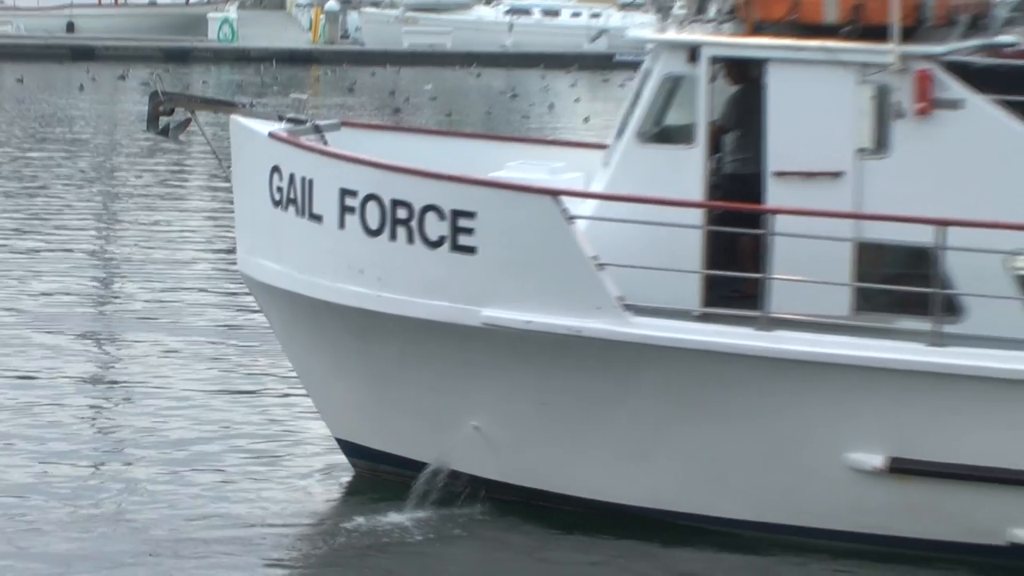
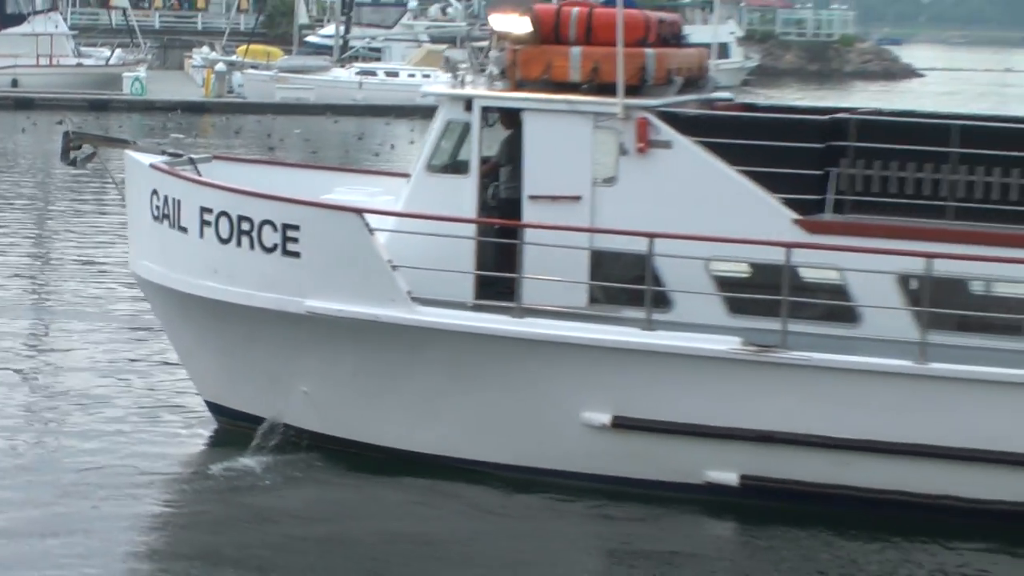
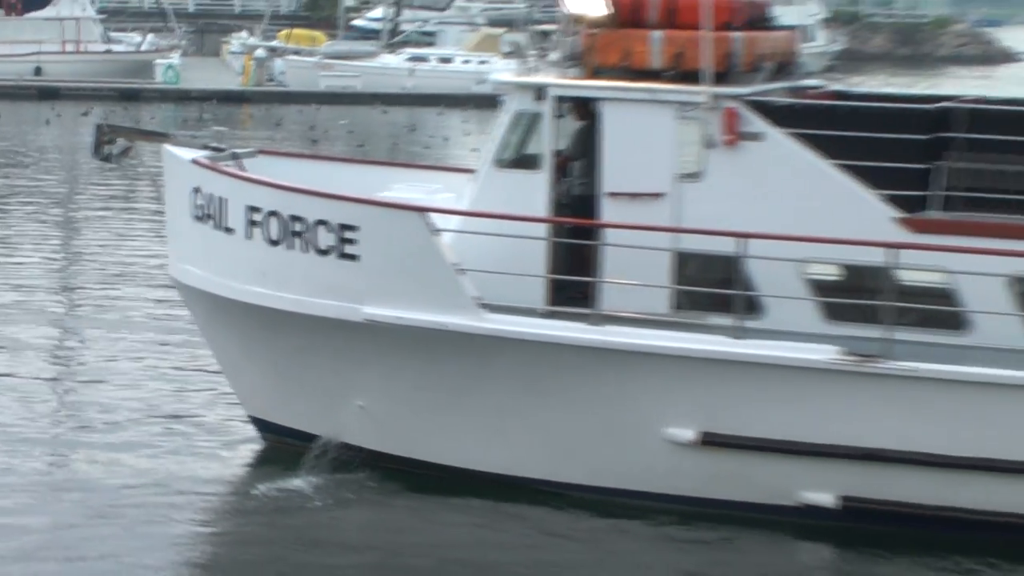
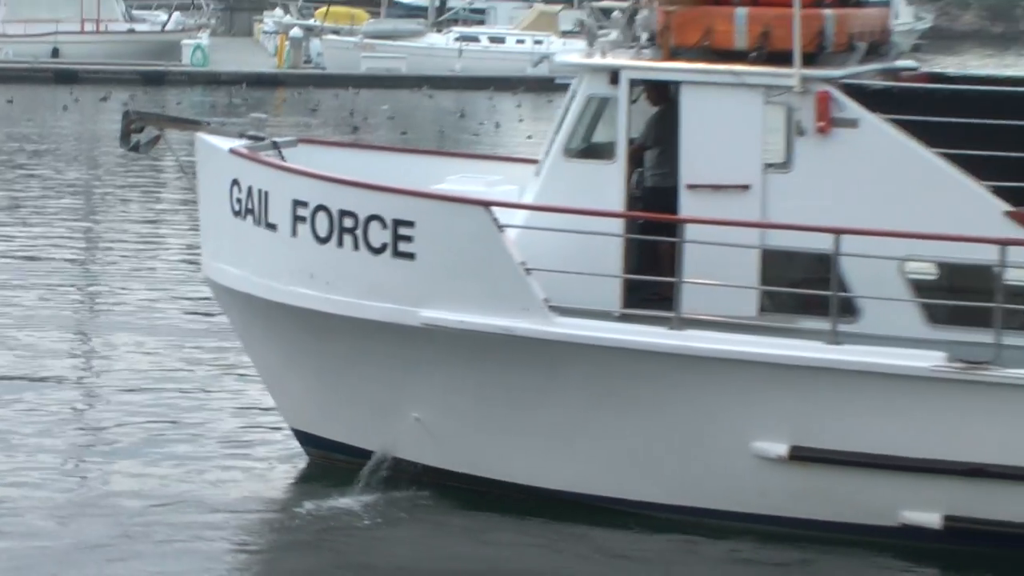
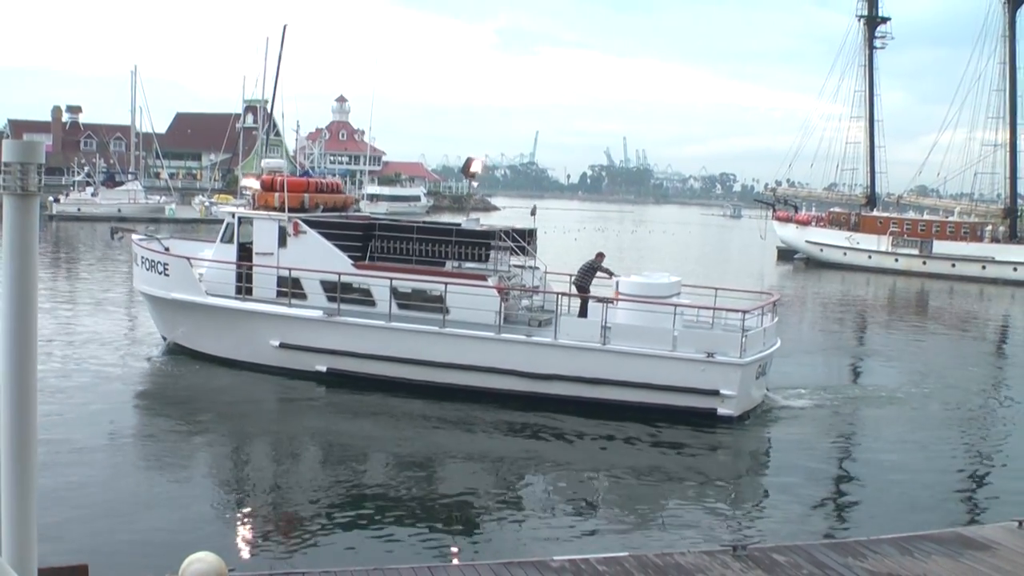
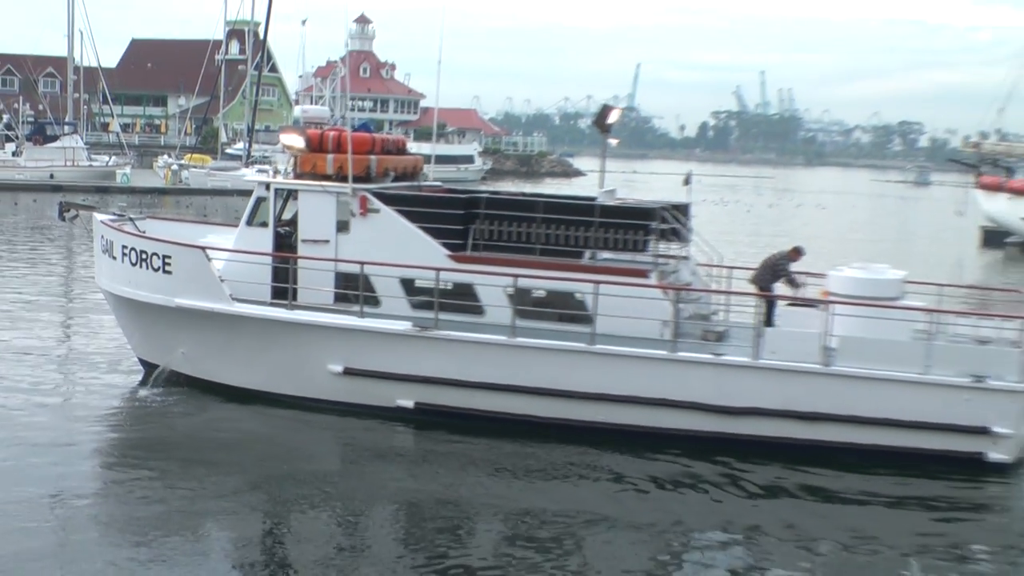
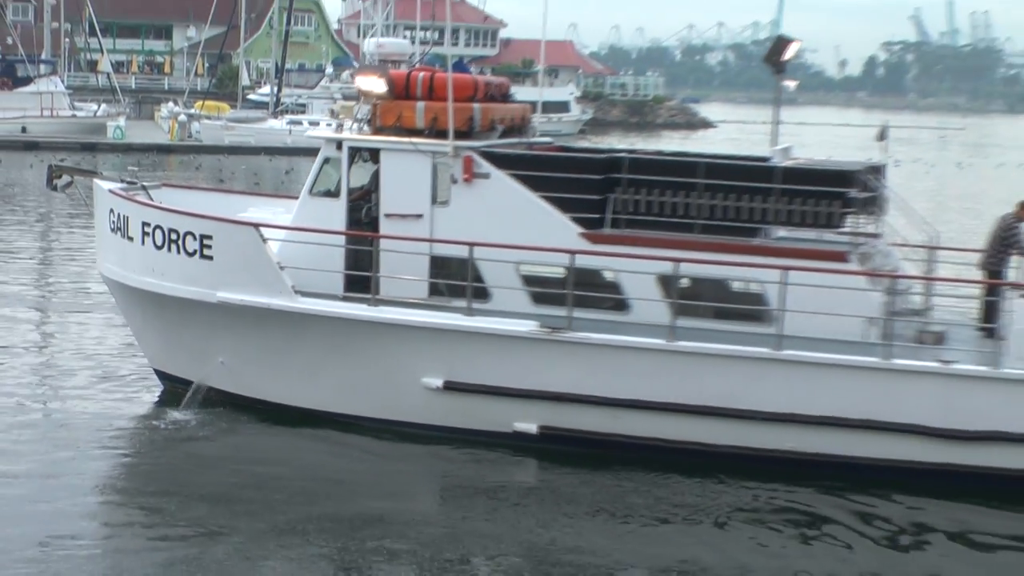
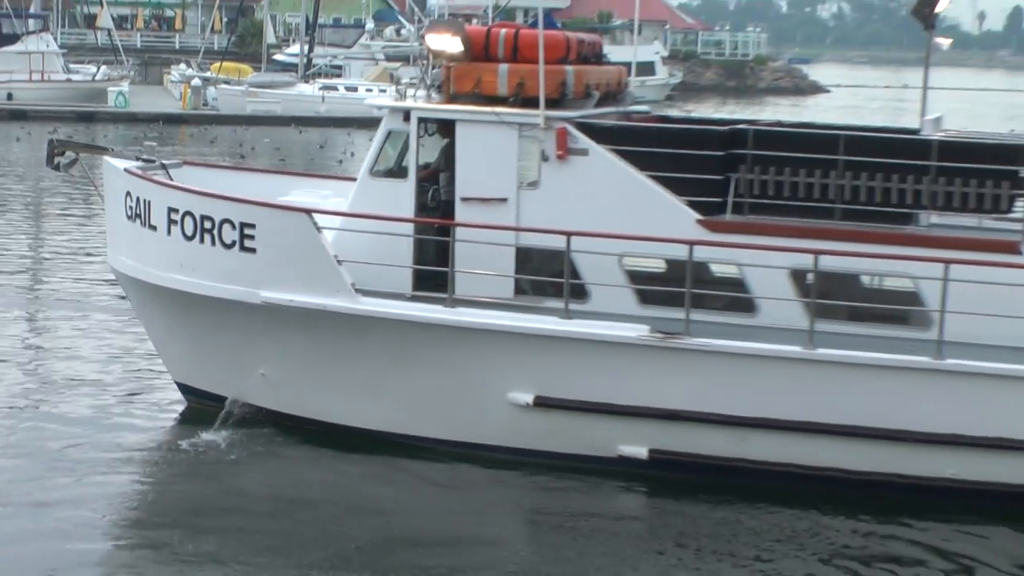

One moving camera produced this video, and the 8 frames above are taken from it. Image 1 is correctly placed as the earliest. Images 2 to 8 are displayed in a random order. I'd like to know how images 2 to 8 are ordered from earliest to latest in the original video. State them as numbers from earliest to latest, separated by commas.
4, 3, 2, 8, 7, 6, 5
